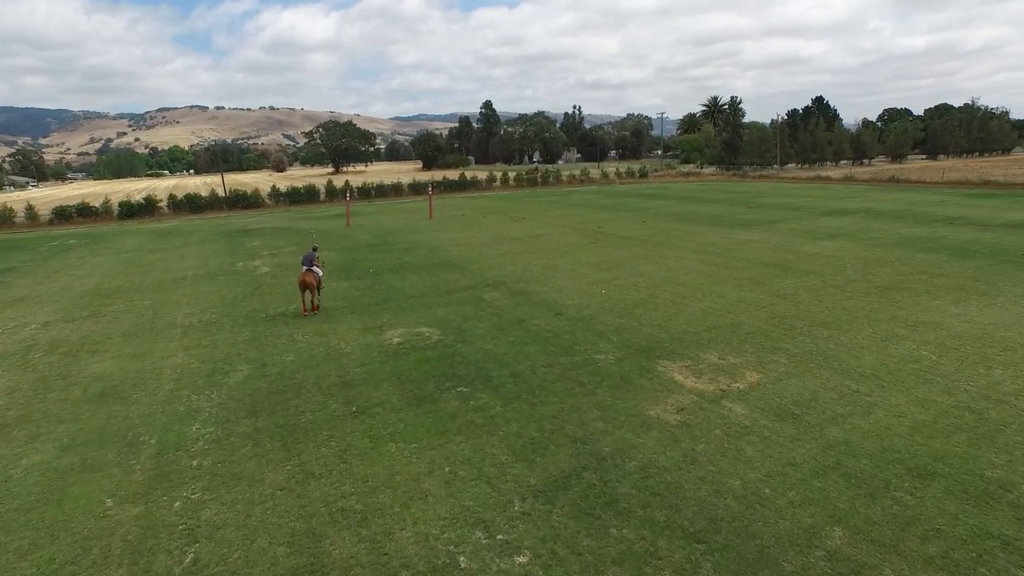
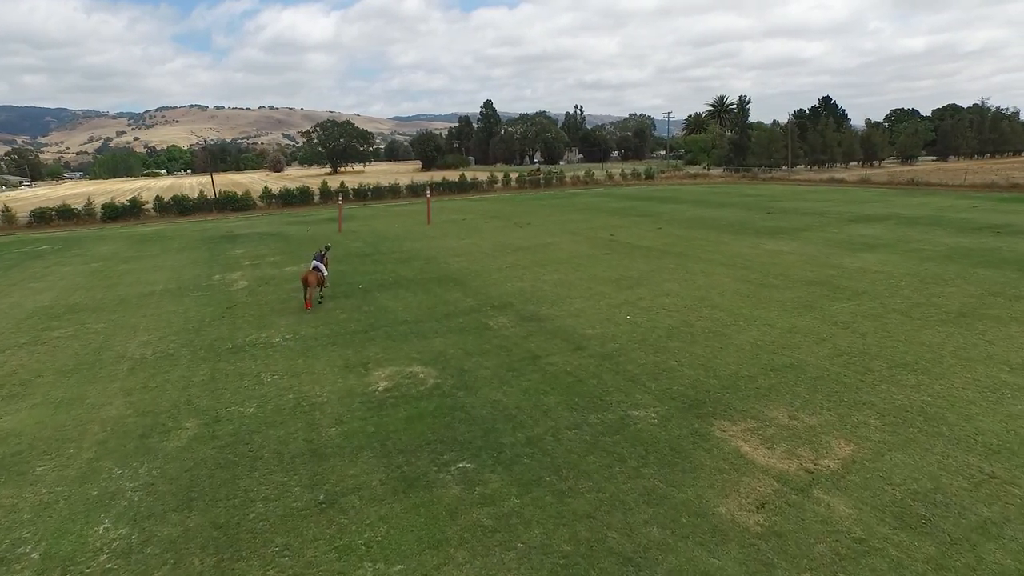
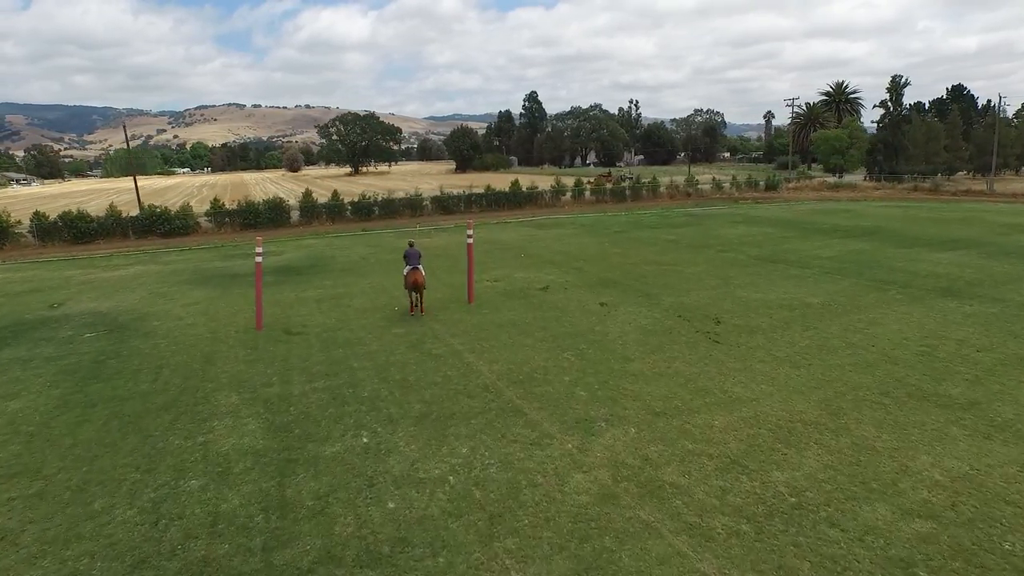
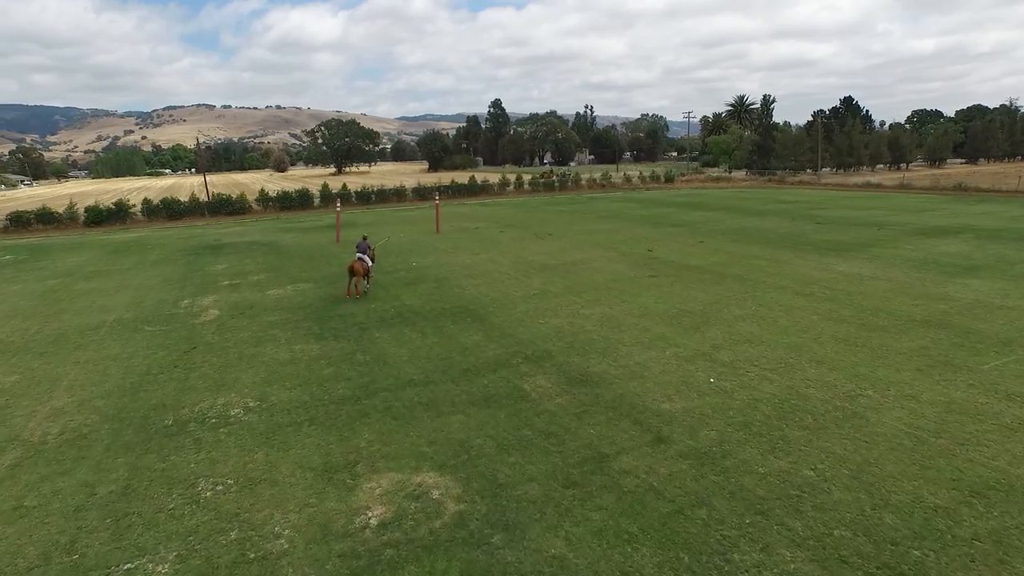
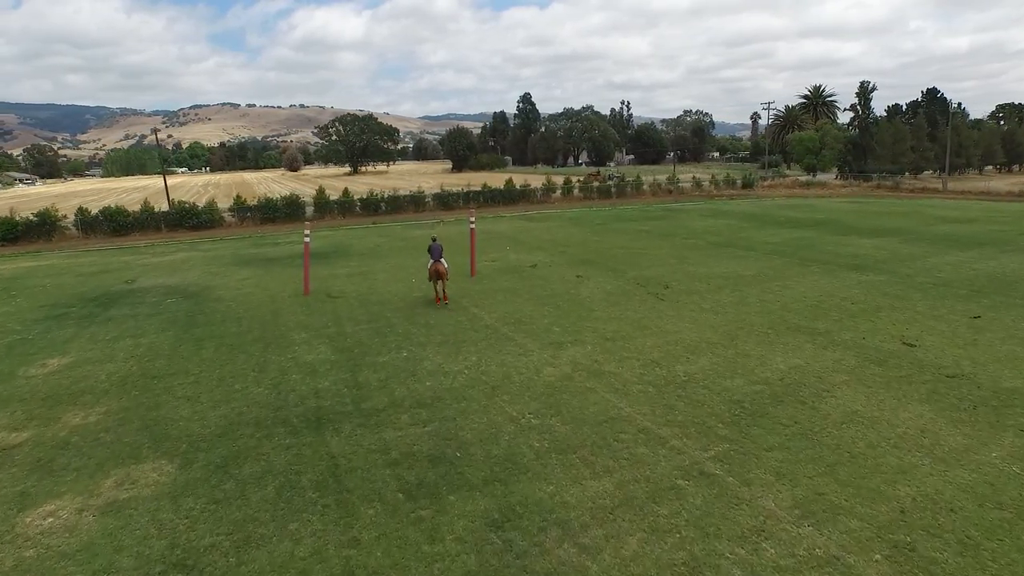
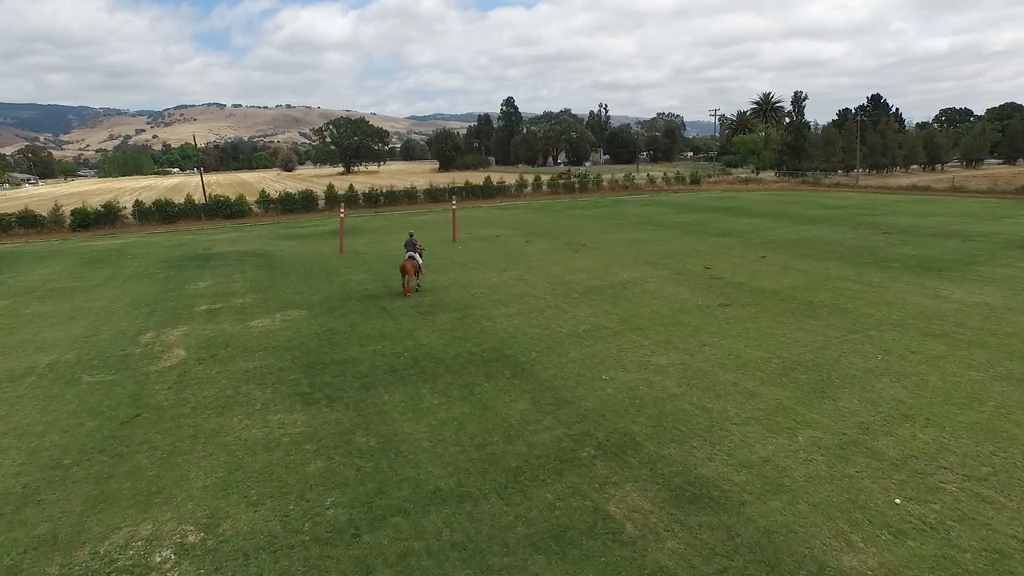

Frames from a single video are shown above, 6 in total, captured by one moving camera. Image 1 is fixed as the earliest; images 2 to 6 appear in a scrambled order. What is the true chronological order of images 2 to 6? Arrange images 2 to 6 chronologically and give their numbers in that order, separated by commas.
2, 4, 6, 5, 3
